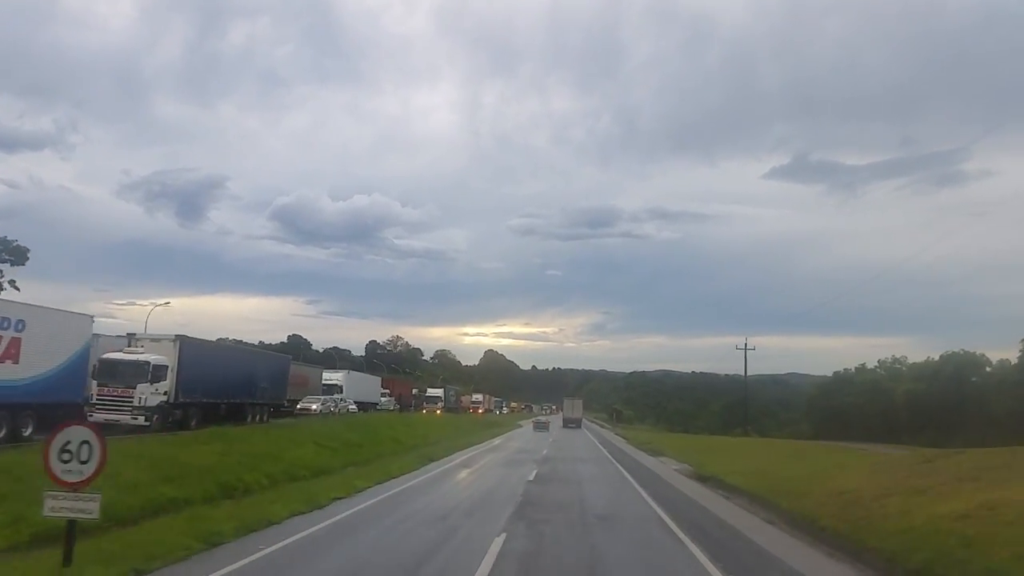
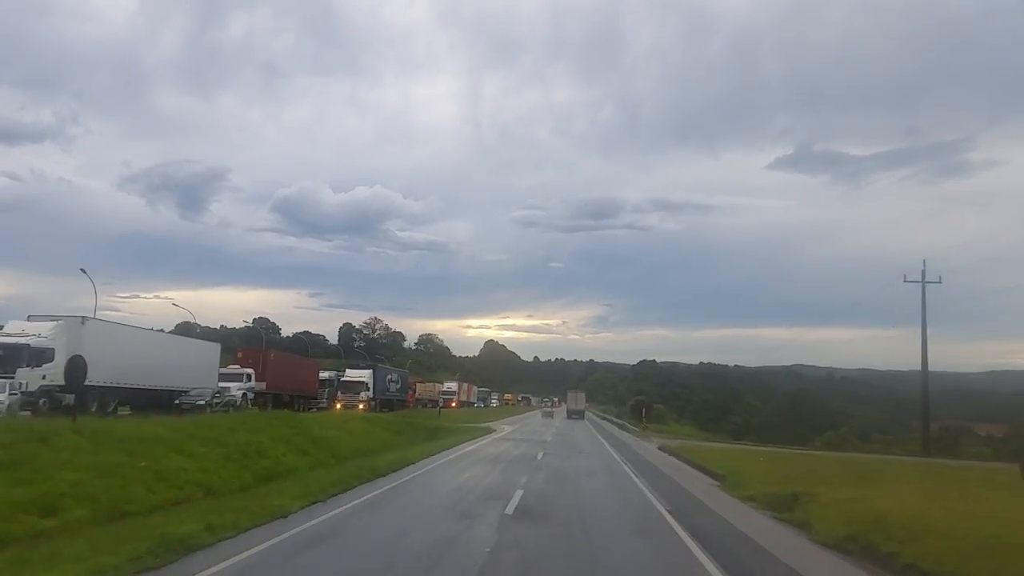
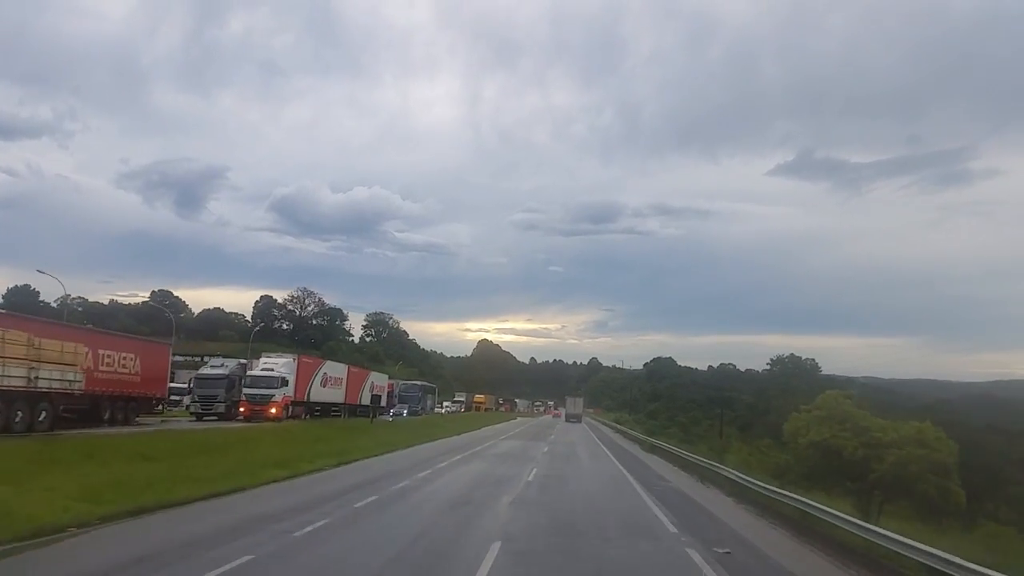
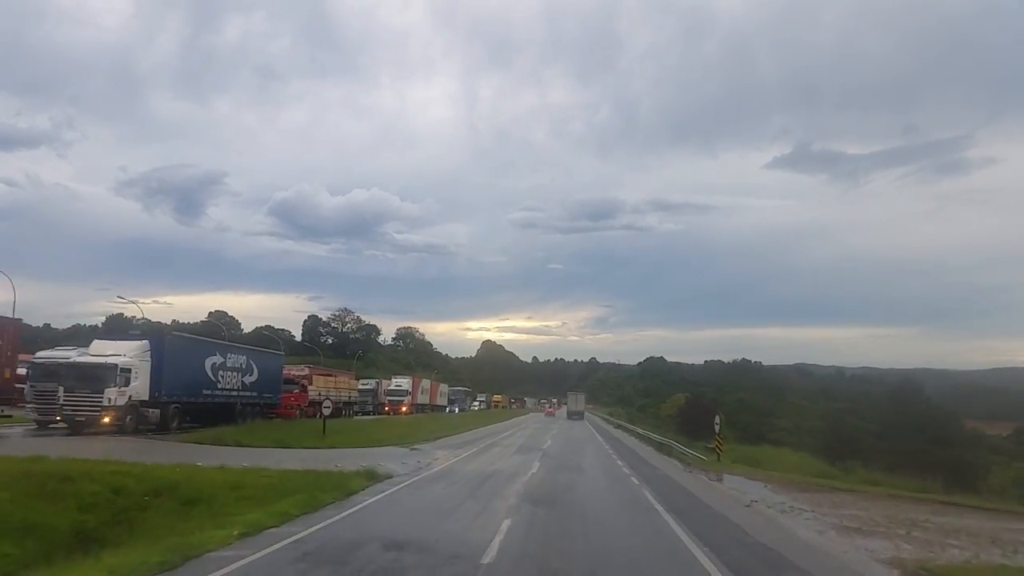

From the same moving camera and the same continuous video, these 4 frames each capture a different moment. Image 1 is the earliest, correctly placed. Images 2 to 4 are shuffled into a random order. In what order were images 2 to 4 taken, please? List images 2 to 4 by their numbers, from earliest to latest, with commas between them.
2, 4, 3
